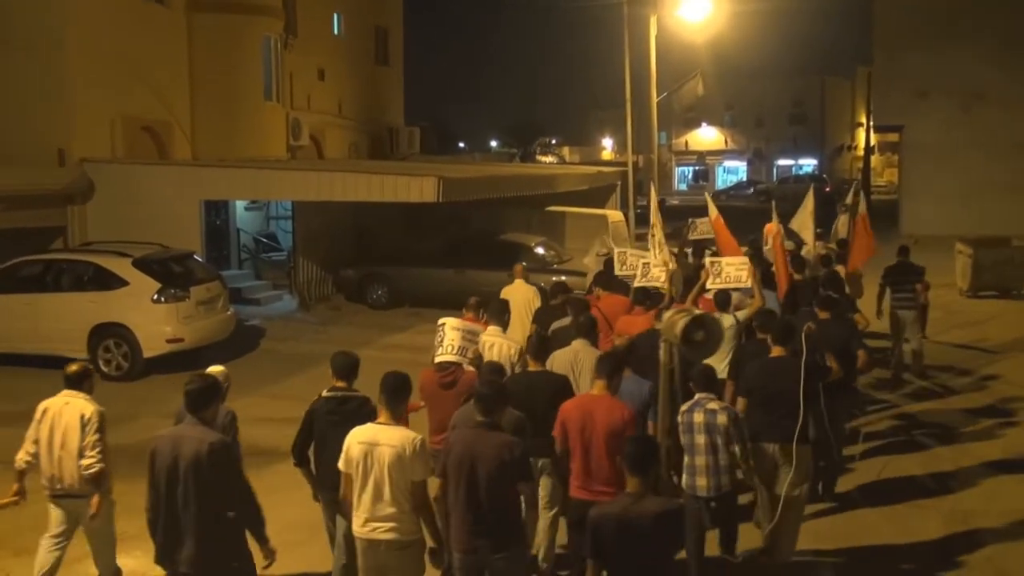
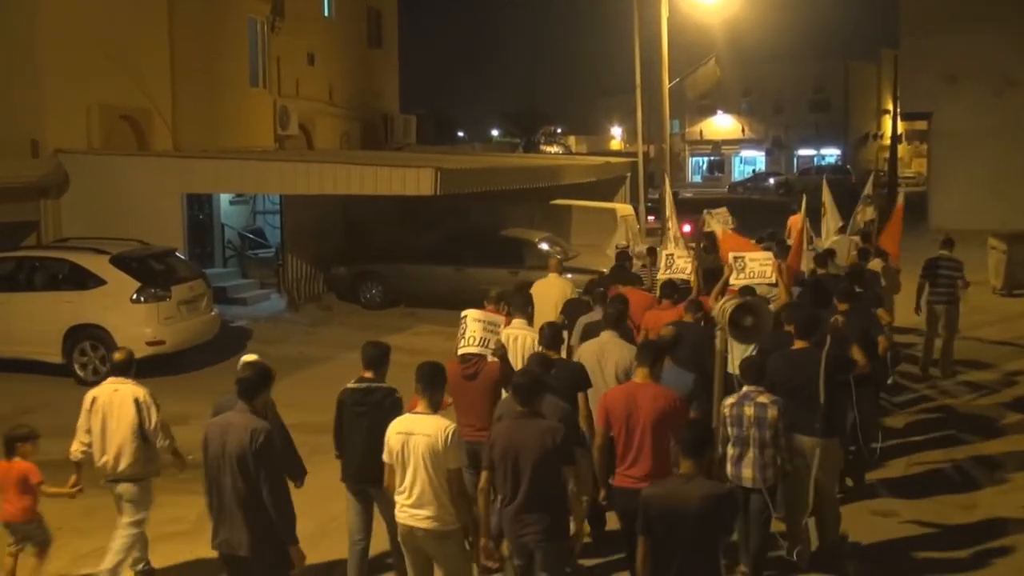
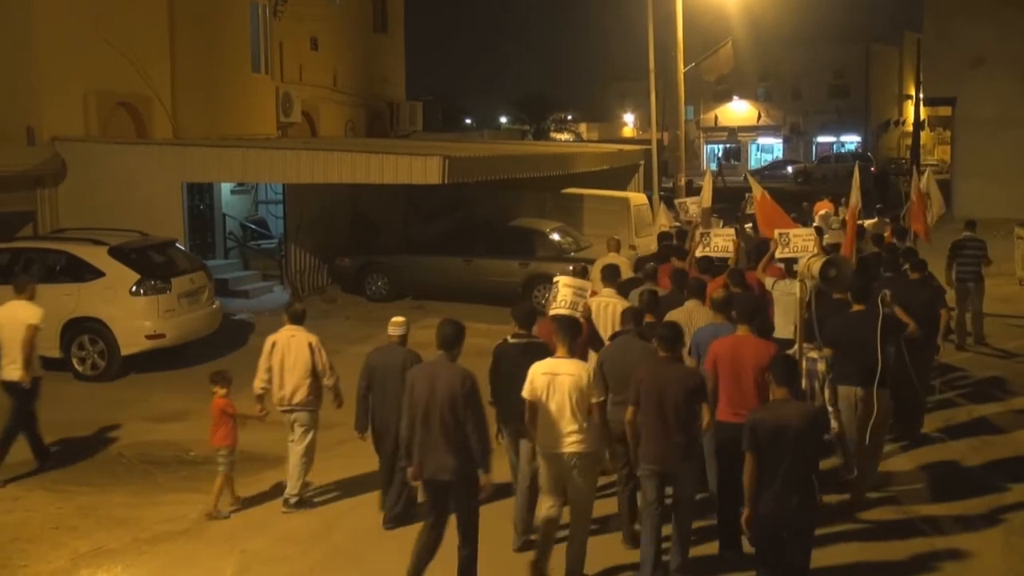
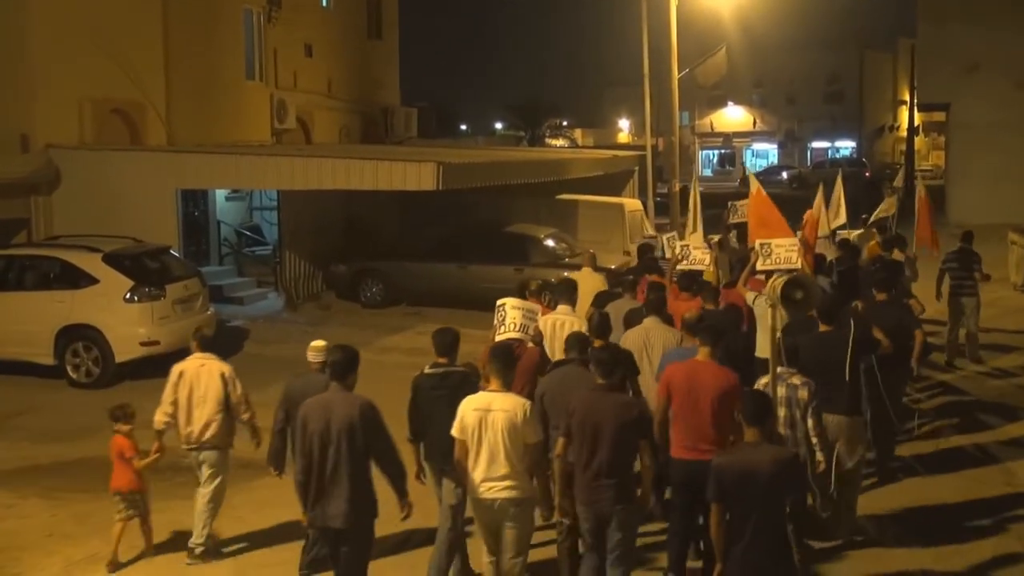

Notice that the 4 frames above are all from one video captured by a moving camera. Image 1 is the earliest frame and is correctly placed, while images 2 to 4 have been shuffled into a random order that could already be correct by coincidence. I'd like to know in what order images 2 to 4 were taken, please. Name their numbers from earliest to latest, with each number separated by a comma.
2, 4, 3
